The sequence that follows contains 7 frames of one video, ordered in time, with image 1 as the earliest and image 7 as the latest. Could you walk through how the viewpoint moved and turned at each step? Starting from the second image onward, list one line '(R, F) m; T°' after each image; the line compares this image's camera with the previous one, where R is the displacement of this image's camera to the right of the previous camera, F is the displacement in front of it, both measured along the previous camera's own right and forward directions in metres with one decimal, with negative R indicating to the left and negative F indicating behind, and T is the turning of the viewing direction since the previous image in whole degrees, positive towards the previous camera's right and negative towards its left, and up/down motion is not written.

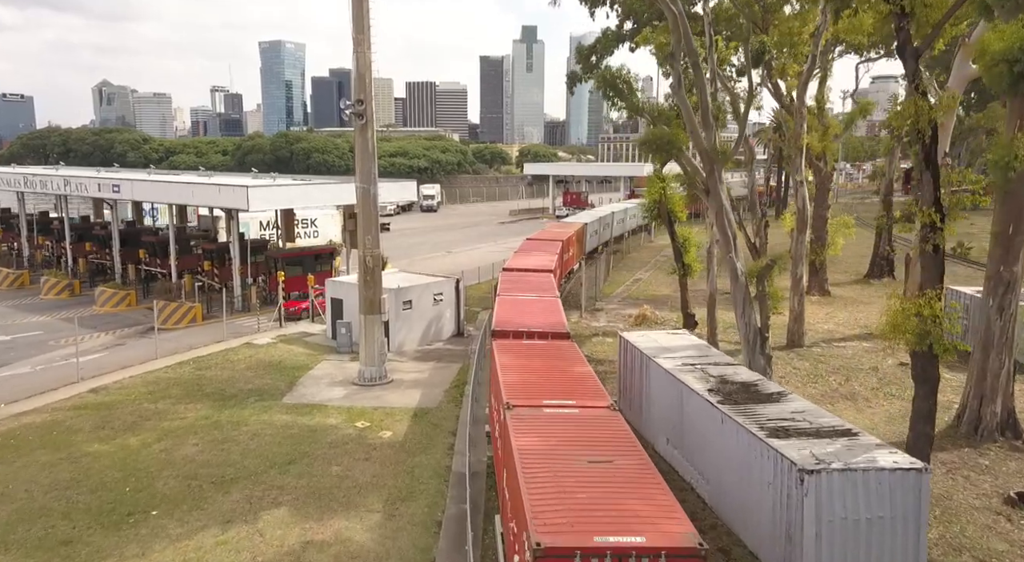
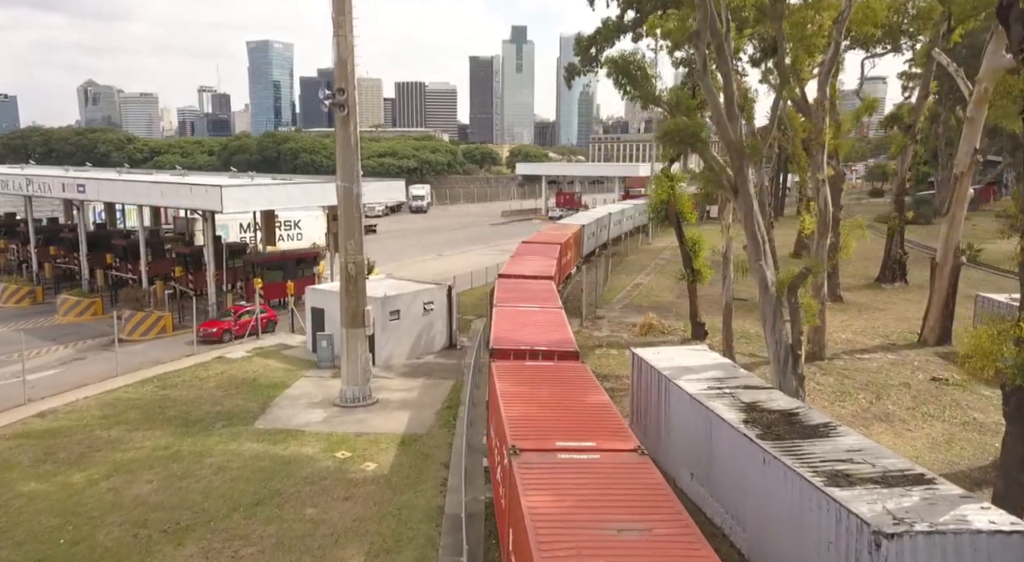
(-0.2, +2.0) m; +1°
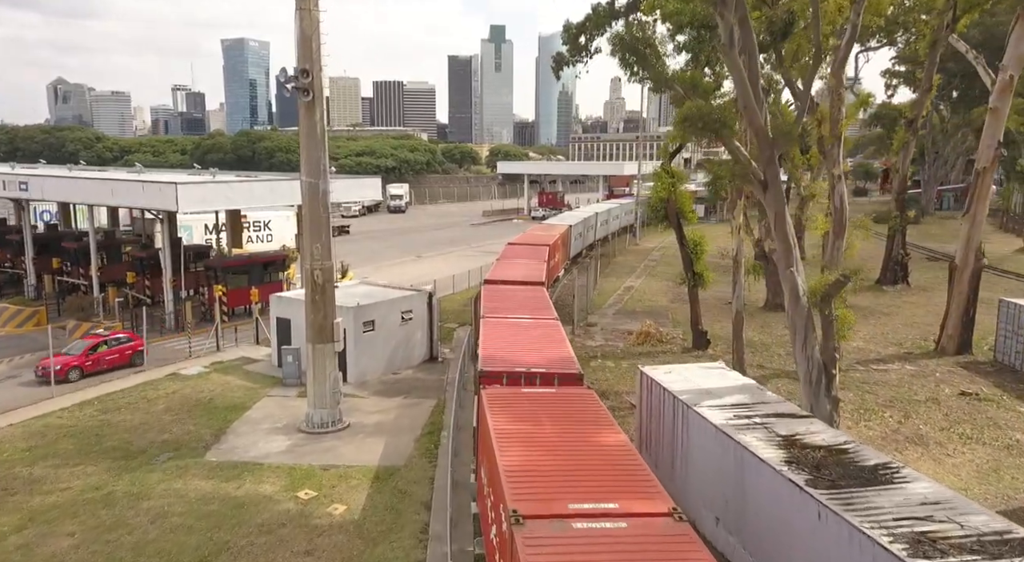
(-0.2, +2.1) m; +1°
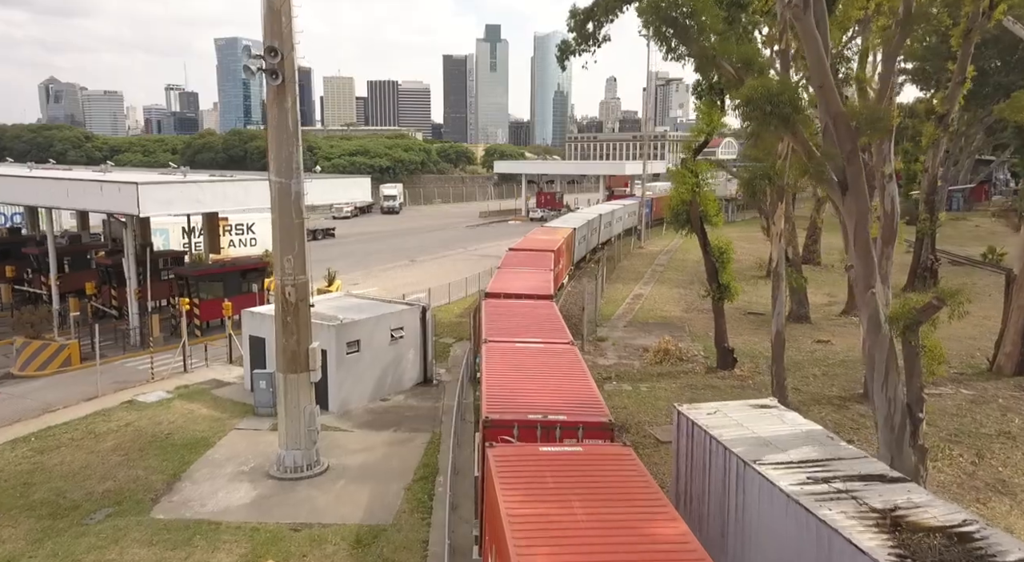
(-0.2, +2.5) m; 0°
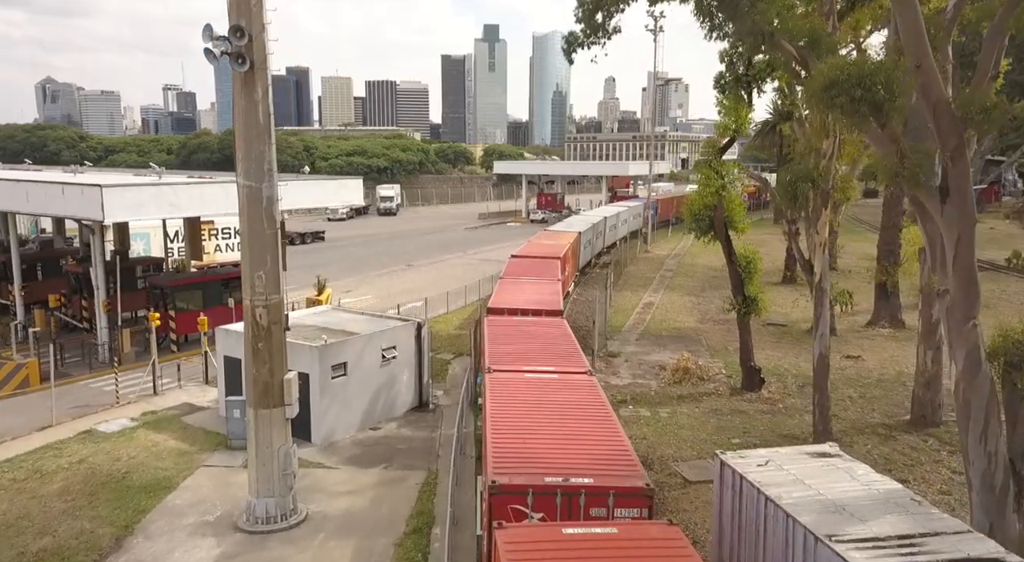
(-0.1, +2.0) m; 0°
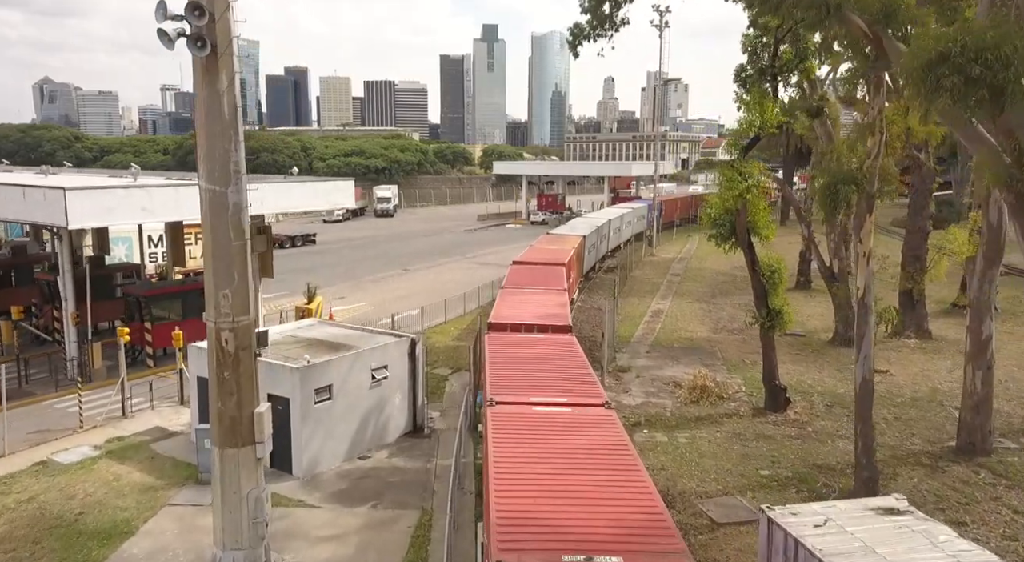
(-0.1, +1.6) m; 0°
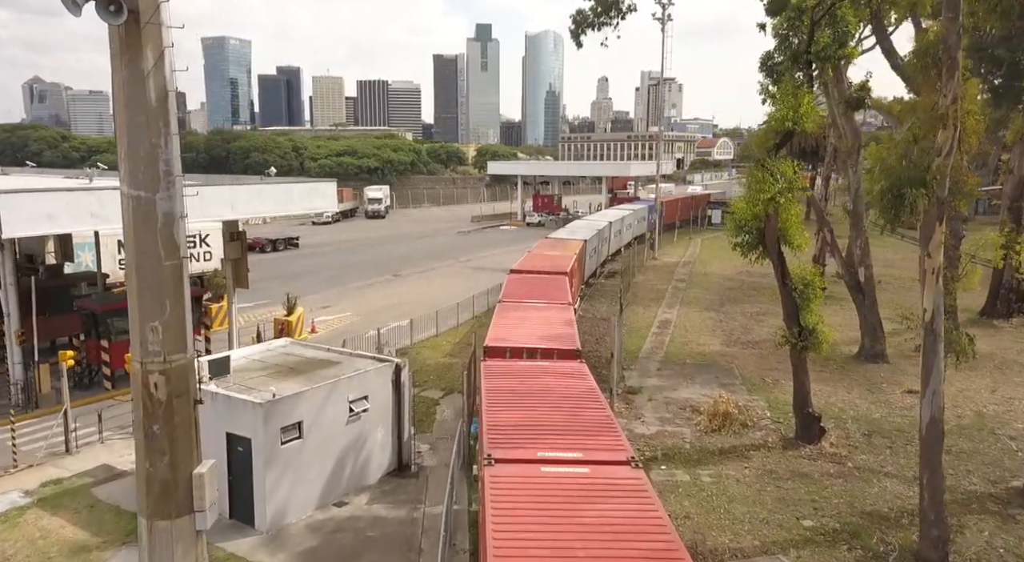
(-0.1, +2.0) m; 0°
